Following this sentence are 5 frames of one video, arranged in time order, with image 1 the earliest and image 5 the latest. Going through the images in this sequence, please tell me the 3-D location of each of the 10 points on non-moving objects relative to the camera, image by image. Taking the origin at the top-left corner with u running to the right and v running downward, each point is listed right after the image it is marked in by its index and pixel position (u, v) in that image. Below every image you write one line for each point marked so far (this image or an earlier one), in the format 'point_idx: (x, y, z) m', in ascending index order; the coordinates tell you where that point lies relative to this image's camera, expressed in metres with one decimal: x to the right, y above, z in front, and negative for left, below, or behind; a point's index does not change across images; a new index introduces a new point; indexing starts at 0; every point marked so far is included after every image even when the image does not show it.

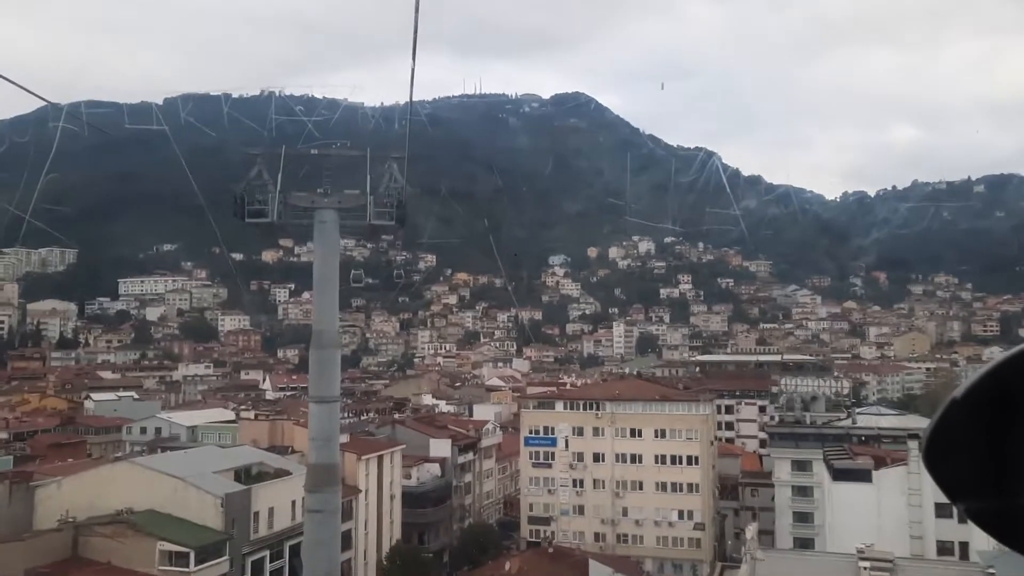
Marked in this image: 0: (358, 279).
0: (-1.6, 0.0, +9.0) m
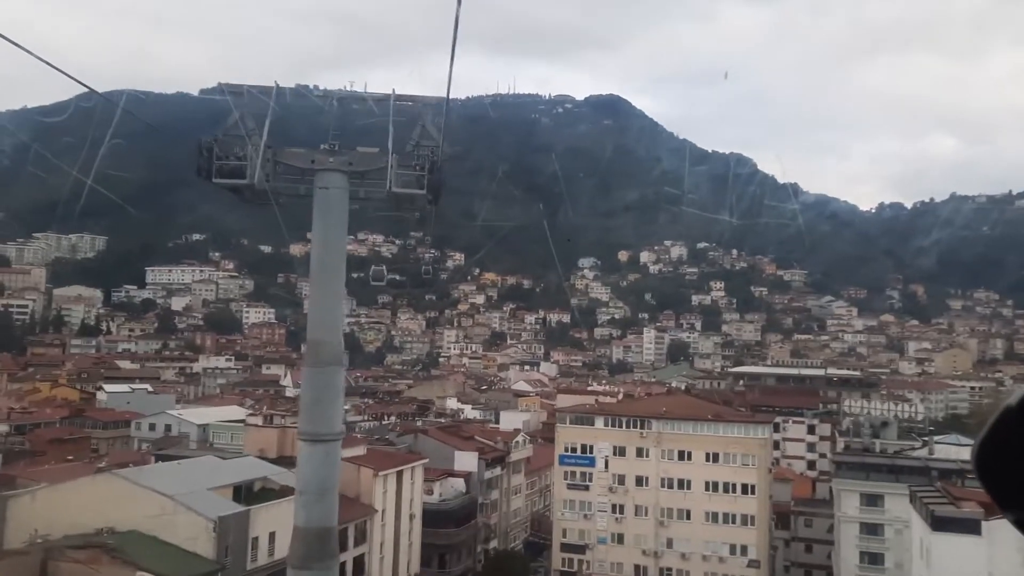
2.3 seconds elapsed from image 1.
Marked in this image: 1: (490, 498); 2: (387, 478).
0: (-1.2, +0.1, +8.0) m
1: (-0.3, -3.4, +13.6) m
2: (-1.5, -2.4, +10.5) m
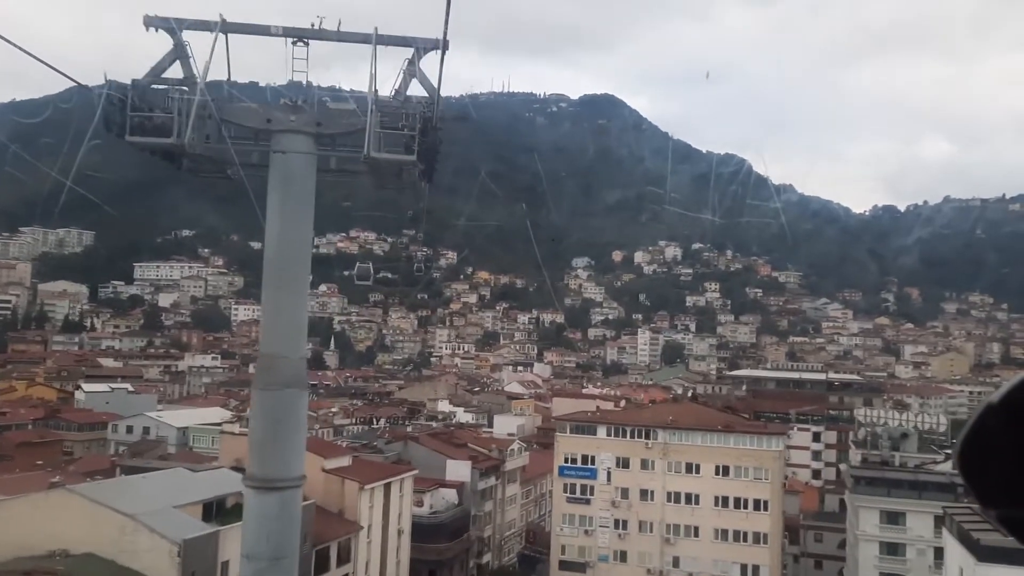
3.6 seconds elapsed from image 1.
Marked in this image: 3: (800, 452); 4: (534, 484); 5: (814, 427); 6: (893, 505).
0: (-1.2, +0.1, +7.4) m
1: (-0.4, -3.3, +13.0) m
2: (-1.6, -2.3, +9.8) m
3: (+5.5, -3.2, +16.5) m
4: (+0.4, -3.4, +14.9) m
5: (+5.8, -2.7, +16.5) m
6: (+4.0, -2.3, +8.9) m
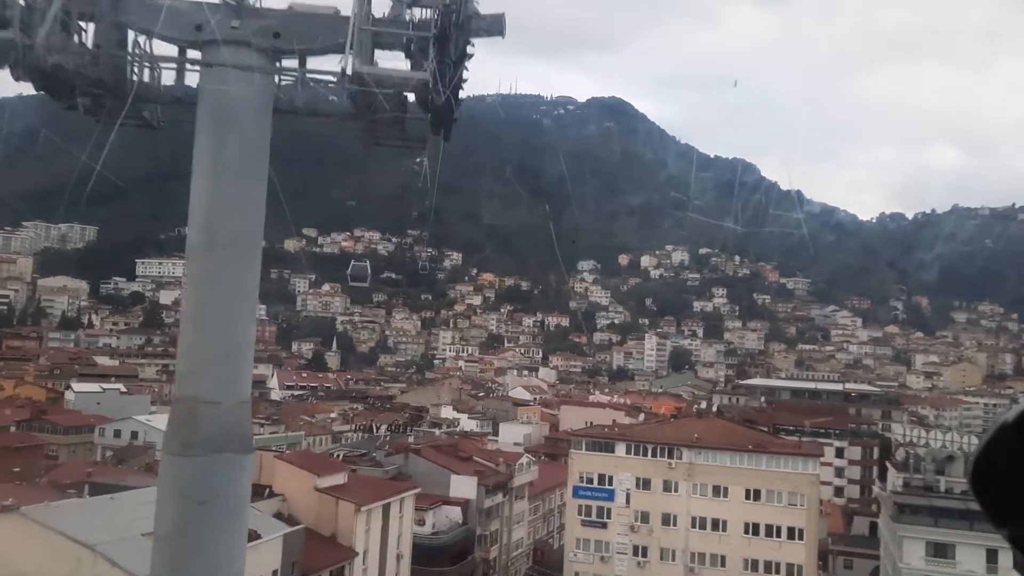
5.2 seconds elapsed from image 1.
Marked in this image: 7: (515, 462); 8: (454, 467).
0: (-1.1, +0.1, +6.6) m
1: (-0.3, -3.4, +12.2) m
2: (-1.5, -2.3, +9.1) m
3: (+5.6, -3.3, +15.7) m
4: (+0.5, -3.5, +14.2) m
5: (+5.9, -2.8, +15.7) m
6: (+4.1, -2.4, +8.2) m
7: (0.0, -2.6, +13.2) m
8: (-0.8, -2.5, +12.1) m
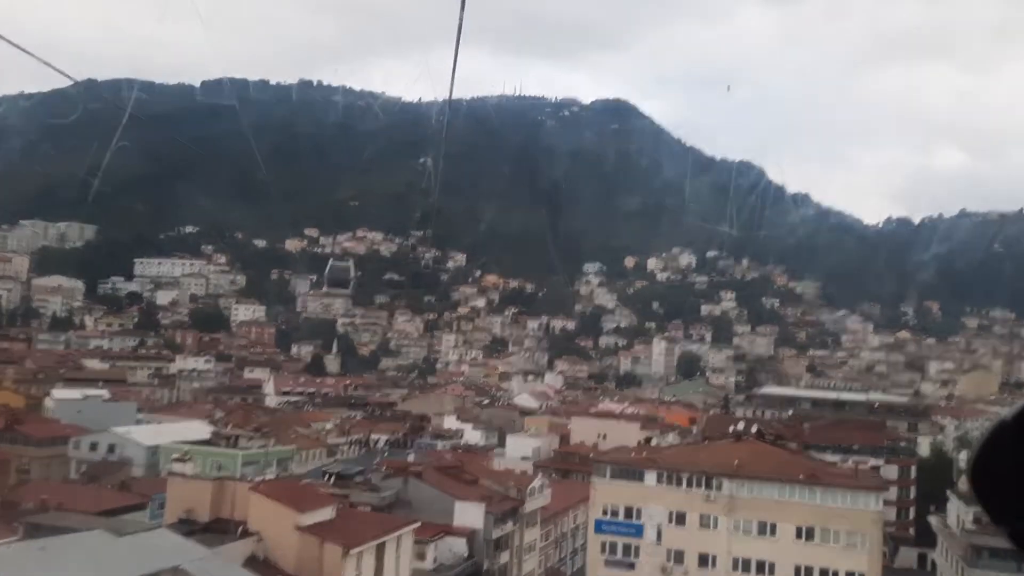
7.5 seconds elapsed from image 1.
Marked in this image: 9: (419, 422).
0: (-1.0, +0.1, +5.6) m
1: (-0.2, -3.4, +11.2) m
2: (-1.4, -2.4, +8.1) m
3: (+5.7, -3.4, +14.6) m
4: (+0.6, -3.5, +13.1) m
5: (+6.1, -2.9, +14.6) m
6: (+4.2, -2.4, +7.1) m
7: (+0.1, -2.7, +12.2) m
8: (-0.7, -2.5, +11.0) m
9: (-2.1, -3.0, +19.5) m
